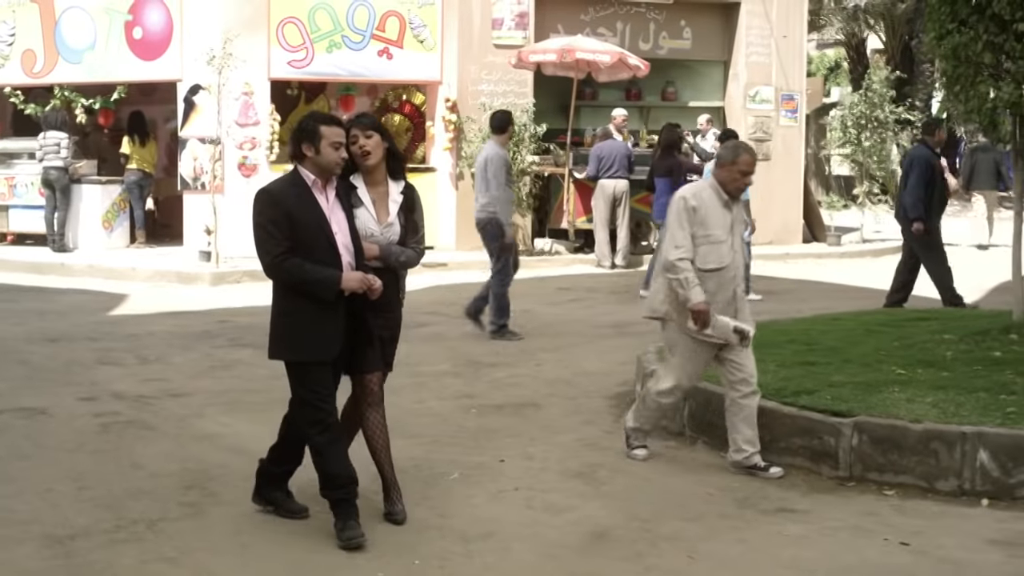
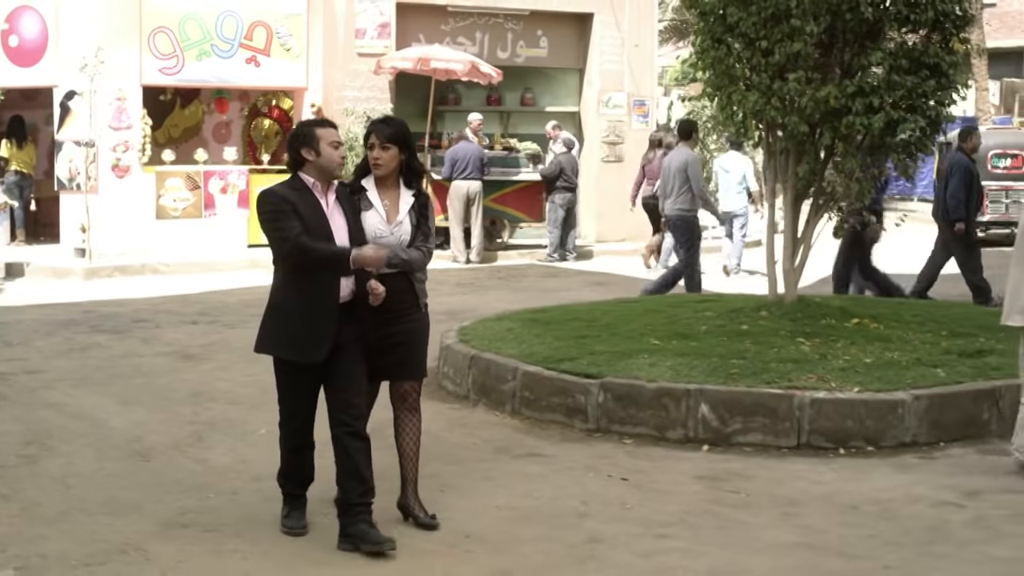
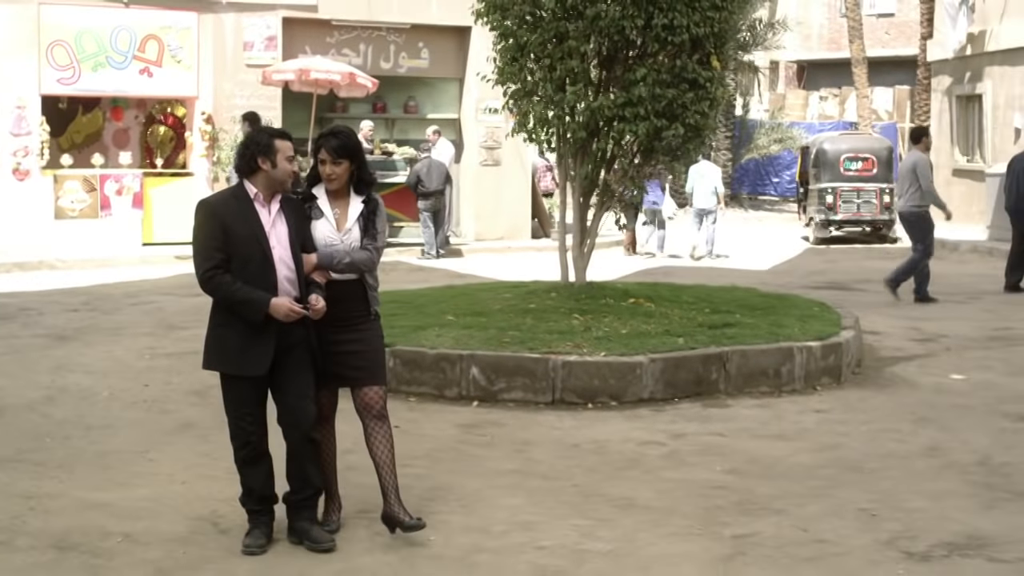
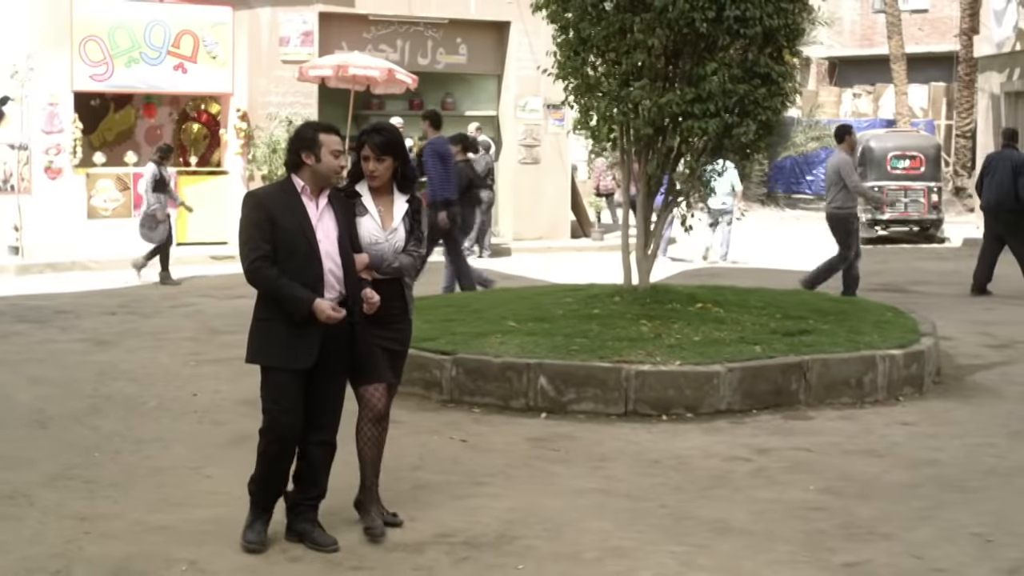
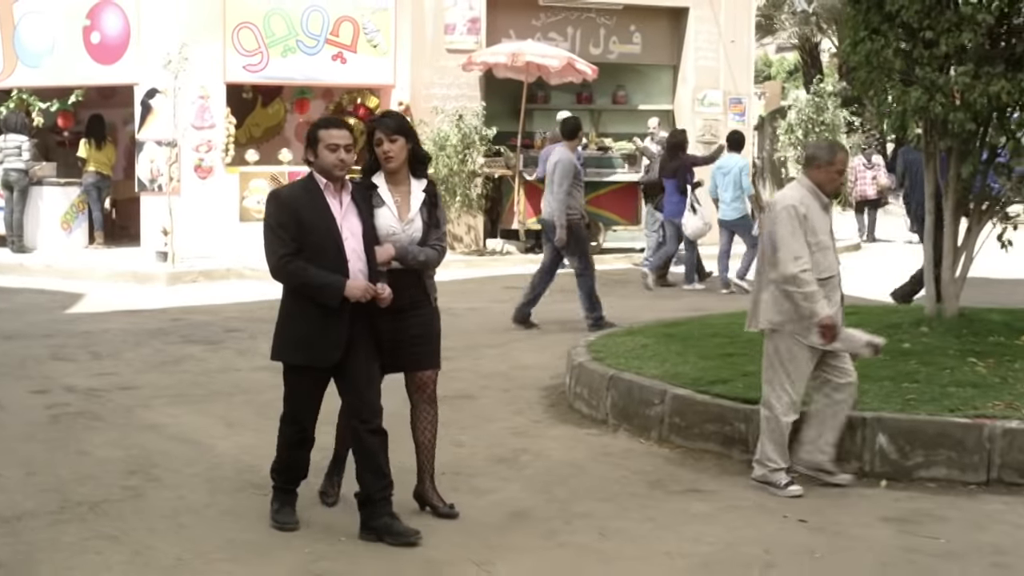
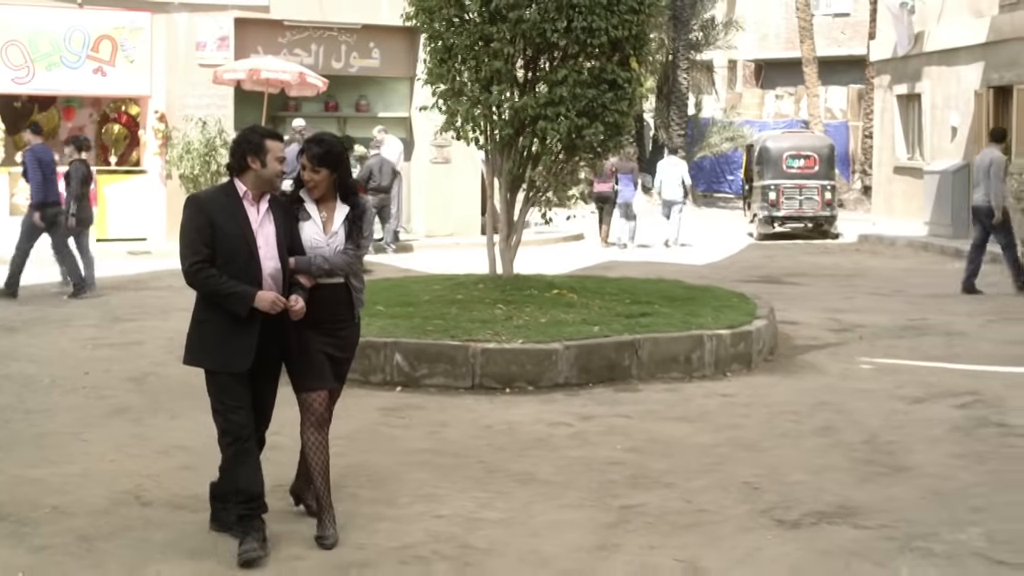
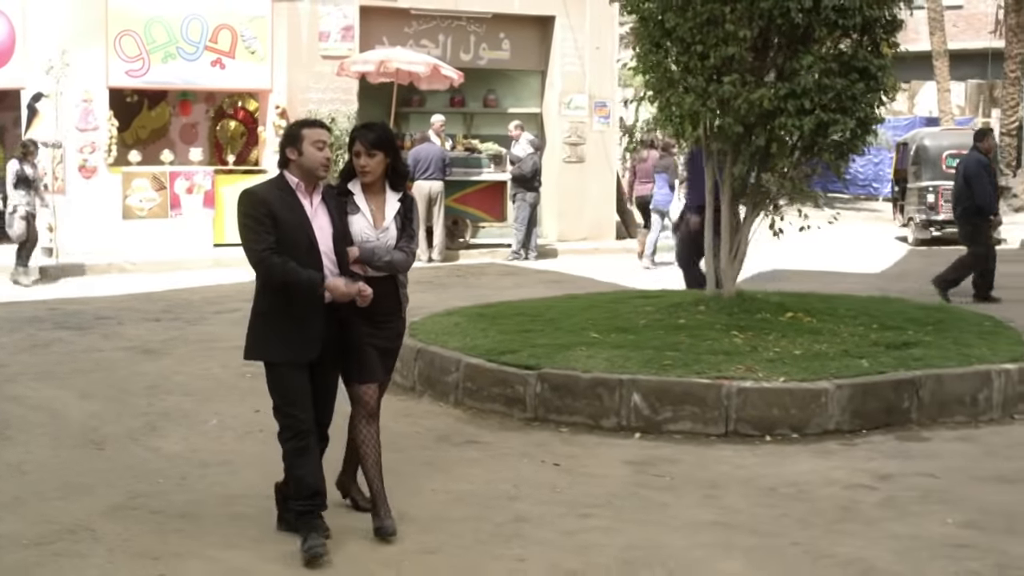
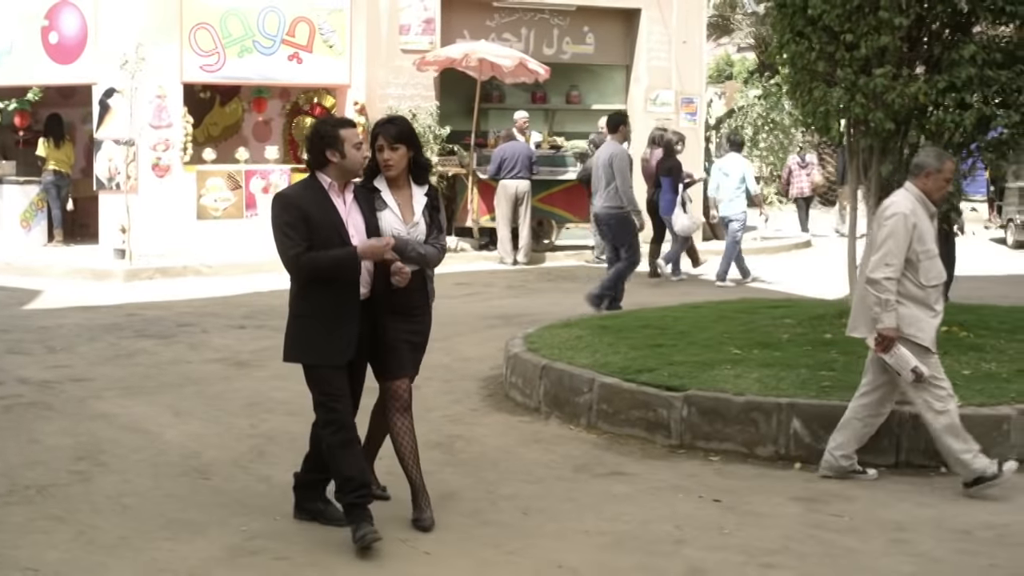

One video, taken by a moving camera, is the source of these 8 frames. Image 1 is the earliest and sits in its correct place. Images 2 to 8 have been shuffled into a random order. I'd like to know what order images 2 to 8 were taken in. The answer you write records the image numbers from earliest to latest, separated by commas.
5, 8, 2, 7, 4, 3, 6
